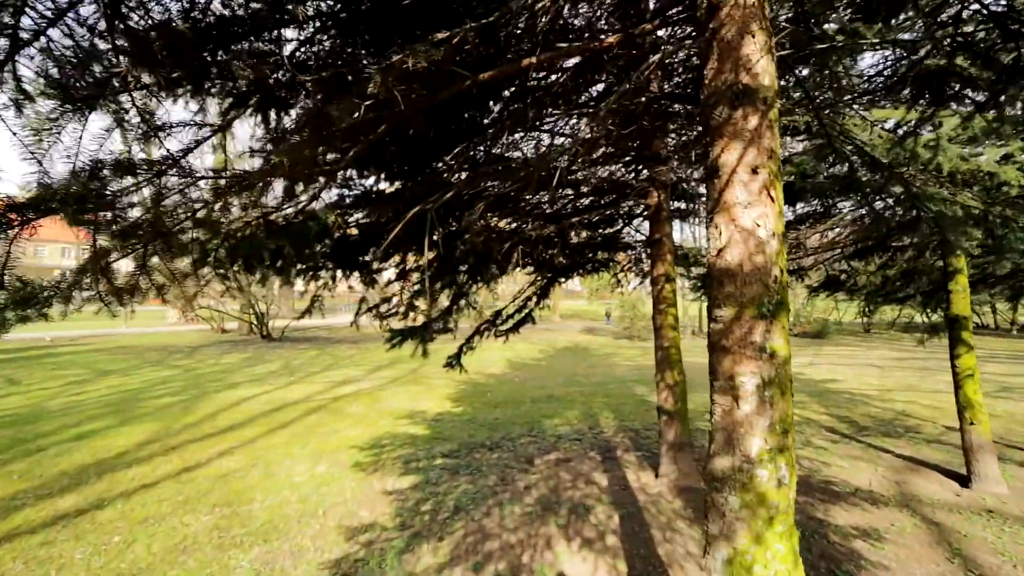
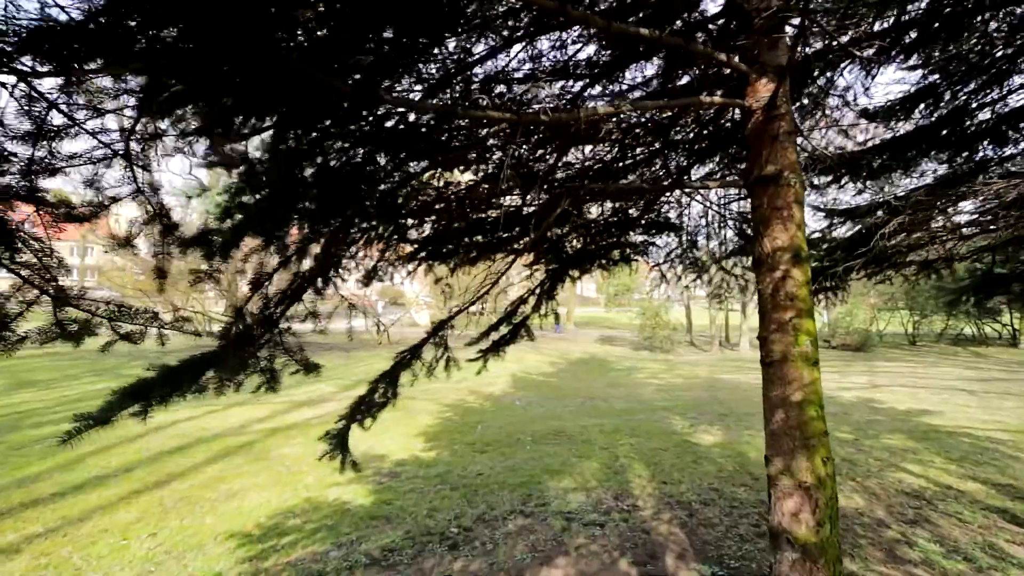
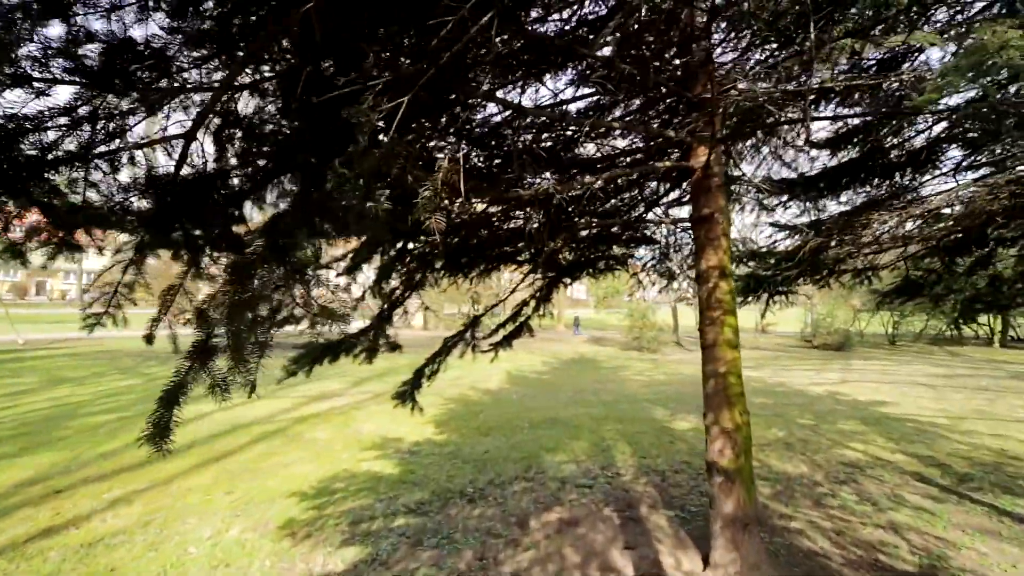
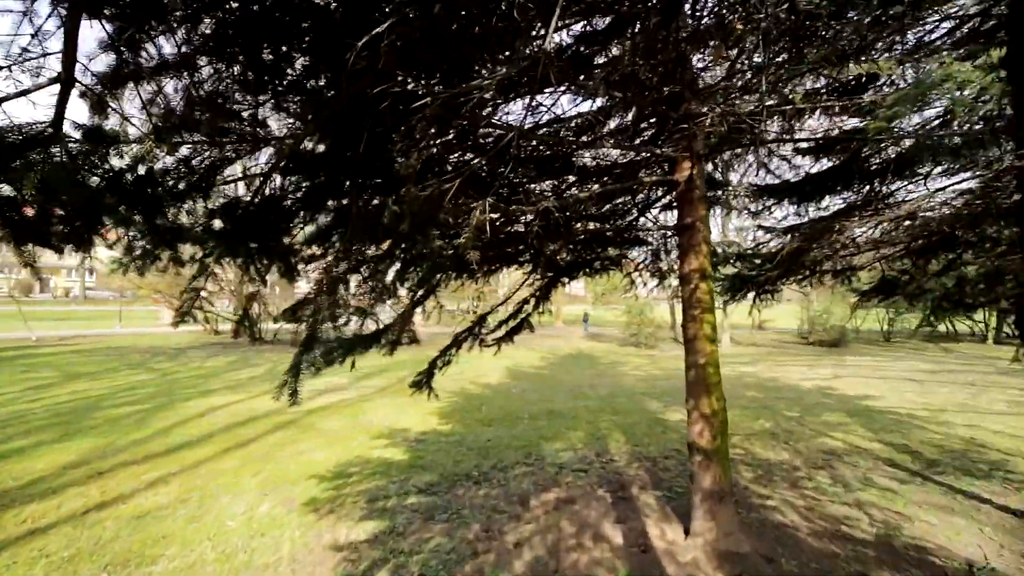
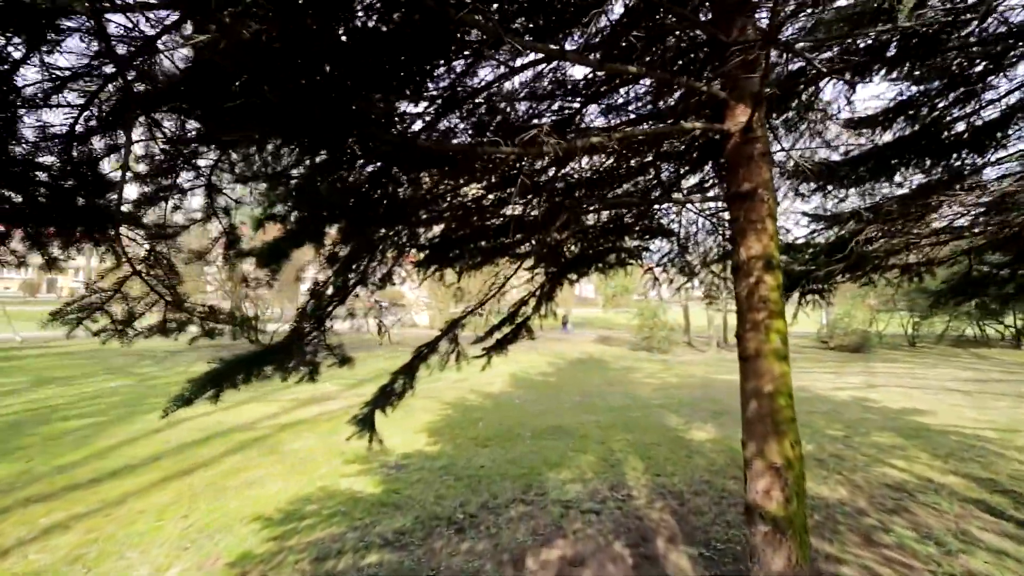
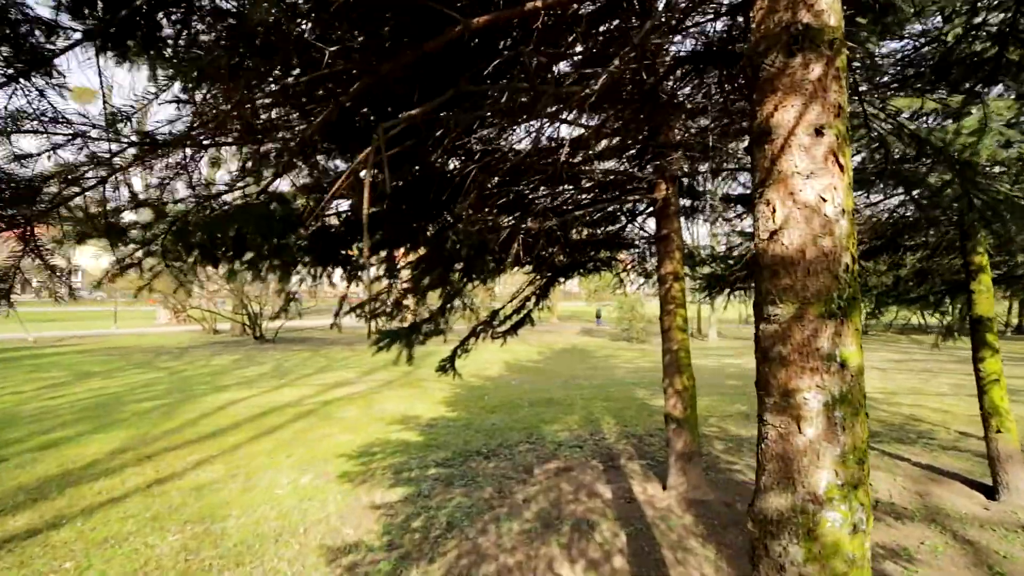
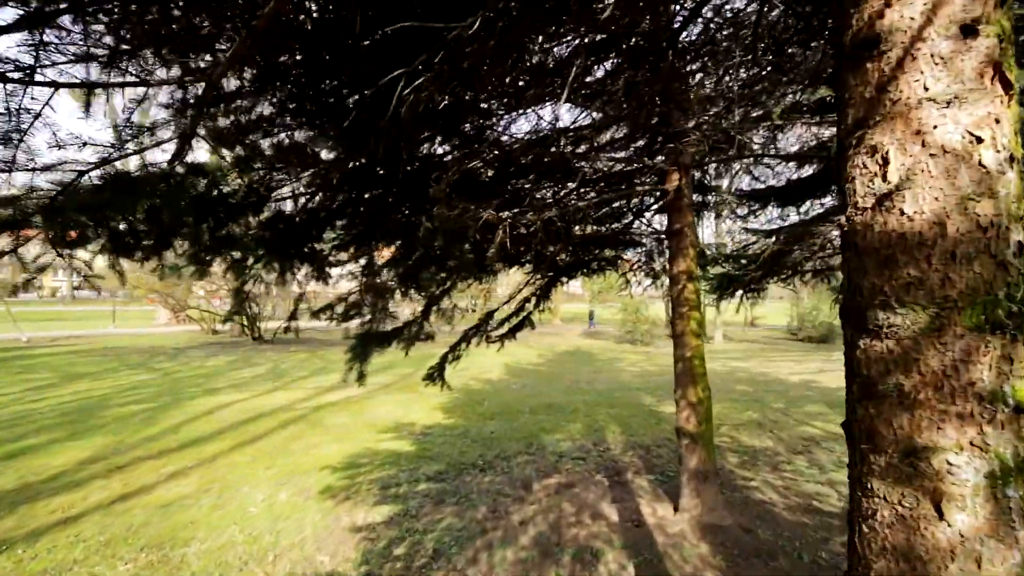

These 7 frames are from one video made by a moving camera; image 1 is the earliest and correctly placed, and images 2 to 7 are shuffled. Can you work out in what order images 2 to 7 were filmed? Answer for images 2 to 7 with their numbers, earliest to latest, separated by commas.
6, 7, 4, 3, 5, 2
